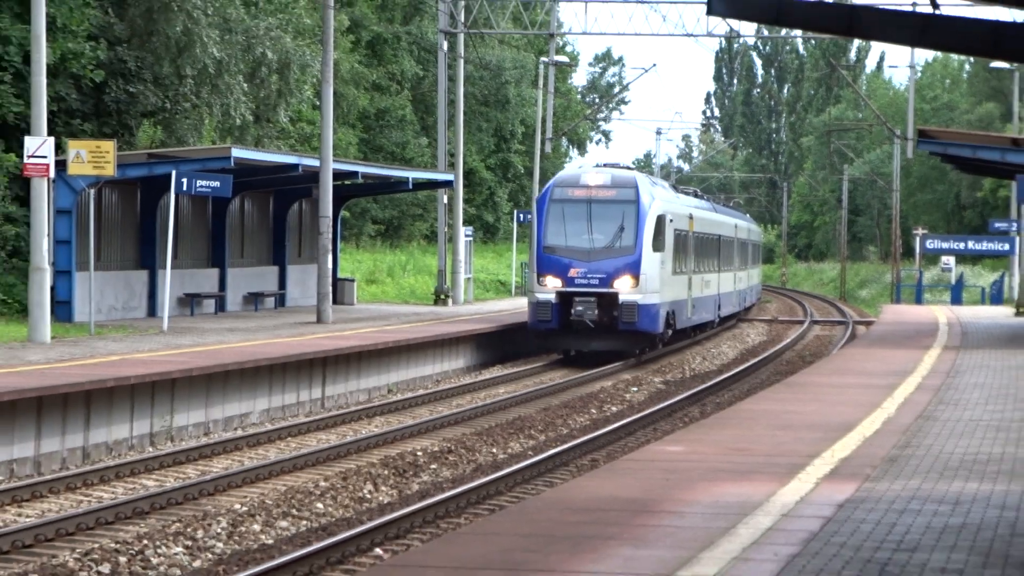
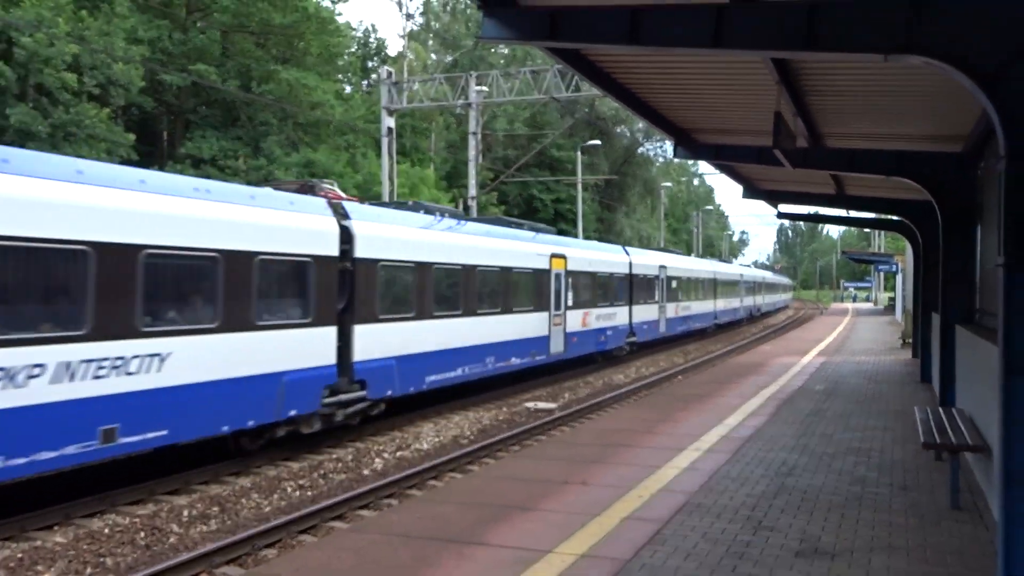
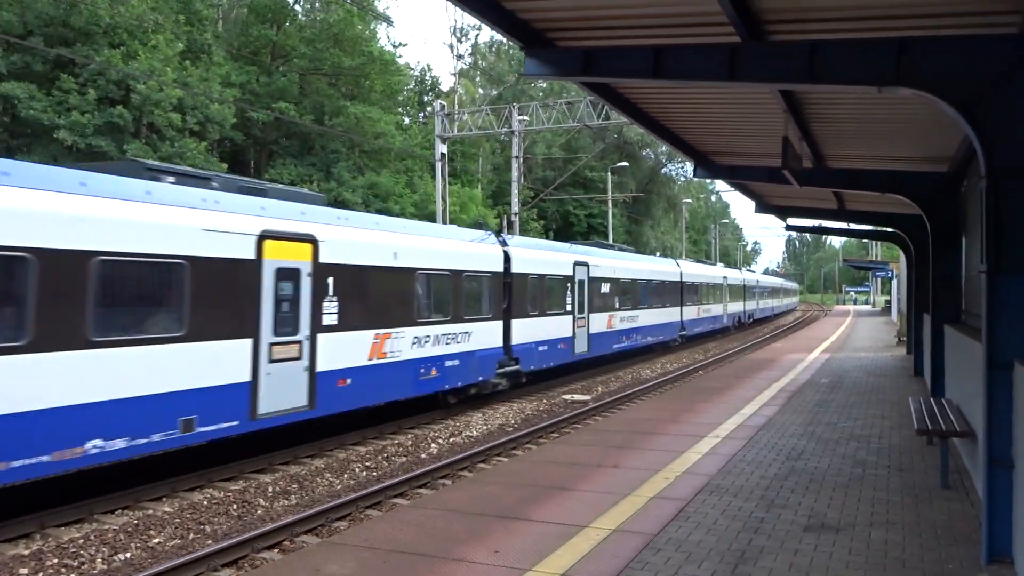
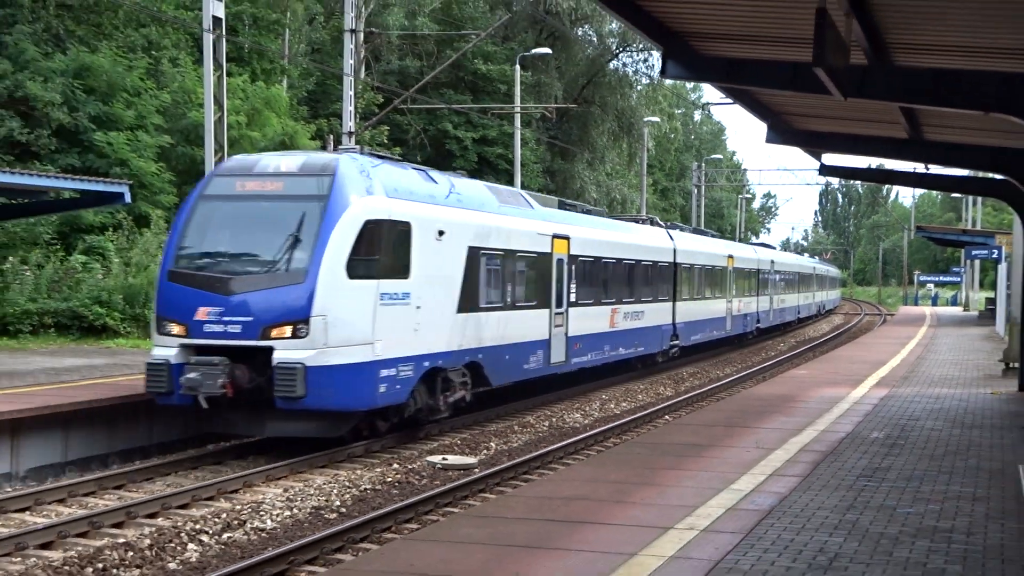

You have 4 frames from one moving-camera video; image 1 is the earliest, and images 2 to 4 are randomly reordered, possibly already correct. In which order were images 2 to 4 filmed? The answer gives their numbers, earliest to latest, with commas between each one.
4, 2, 3
